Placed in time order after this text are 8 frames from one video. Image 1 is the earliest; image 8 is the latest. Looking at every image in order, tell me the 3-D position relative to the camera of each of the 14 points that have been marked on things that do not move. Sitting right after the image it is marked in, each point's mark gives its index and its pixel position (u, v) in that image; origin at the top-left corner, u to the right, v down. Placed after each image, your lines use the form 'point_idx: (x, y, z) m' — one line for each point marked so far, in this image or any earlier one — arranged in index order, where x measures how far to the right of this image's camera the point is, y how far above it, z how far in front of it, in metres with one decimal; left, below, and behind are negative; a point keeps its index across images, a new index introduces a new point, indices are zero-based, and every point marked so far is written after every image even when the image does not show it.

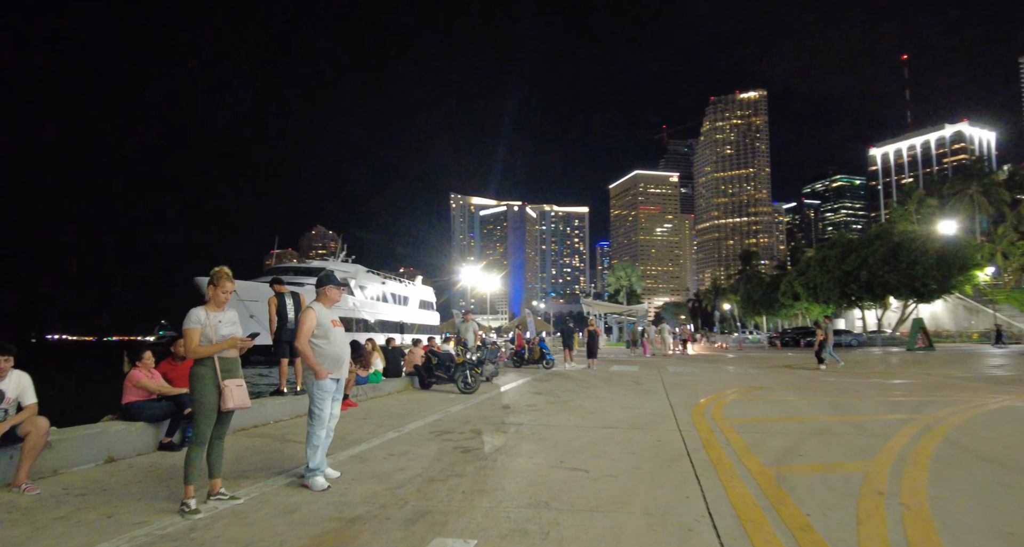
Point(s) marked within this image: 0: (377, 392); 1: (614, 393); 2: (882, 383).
0: (-2.9, -2.5, +10.8) m
1: (+2.1, -2.5, +11.0) m
2: (+9.6, -2.8, +13.4) m
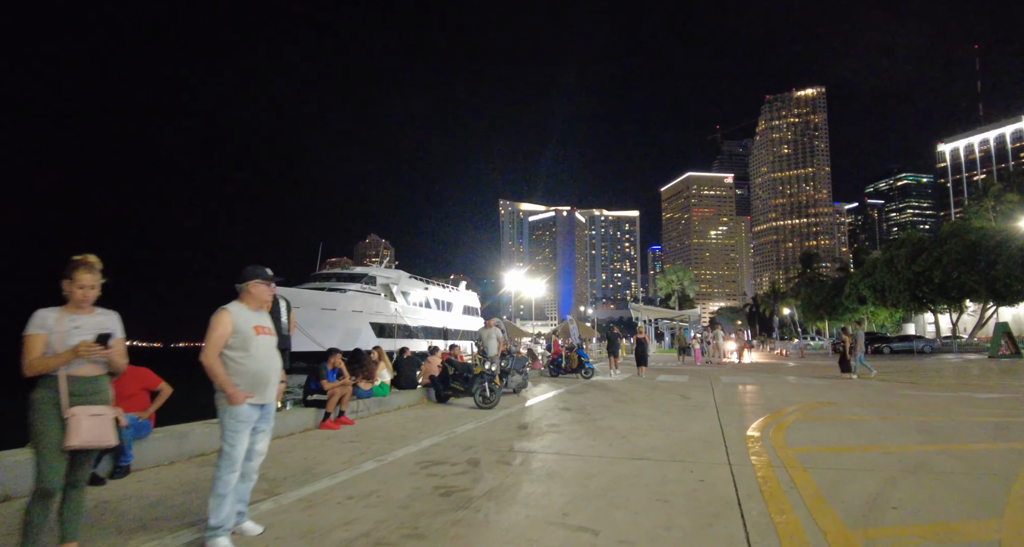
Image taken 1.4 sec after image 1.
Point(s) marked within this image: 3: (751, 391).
0: (-2.5, -2.6, +9.7) m
1: (+2.5, -2.5, +9.5) m
2: (+10.2, -2.7, +11.1) m
3: (+5.9, -2.9, +12.7) m
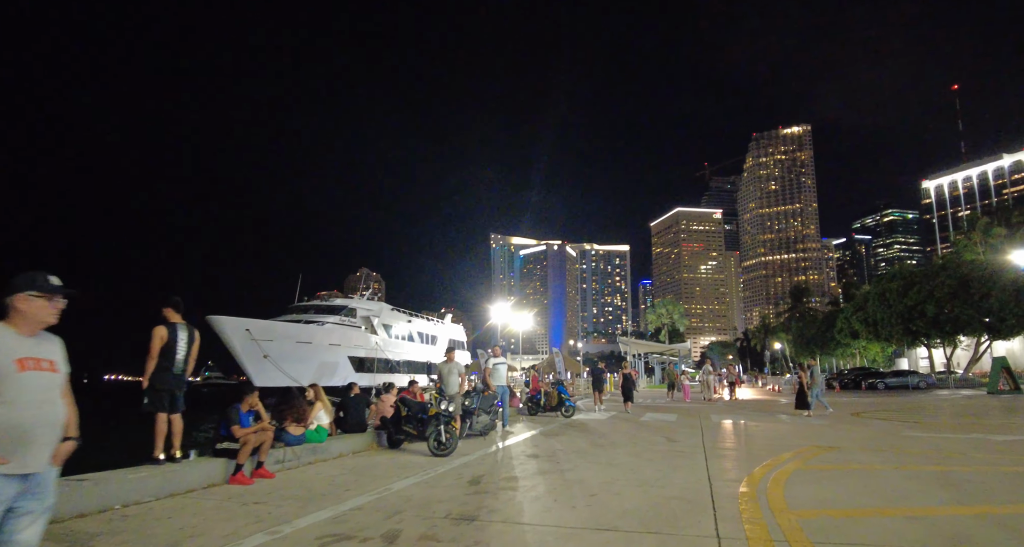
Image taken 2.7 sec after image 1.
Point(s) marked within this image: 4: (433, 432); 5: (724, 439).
0: (-3.2, -3.0, +8.4) m
1: (+1.9, -2.9, +8.3) m
2: (+9.5, -3.3, +10.0) m
3: (+5.2, -3.6, +11.4) m
4: (-1.4, -2.7, +8.8) m
5: (+4.1, -3.2, +9.9) m
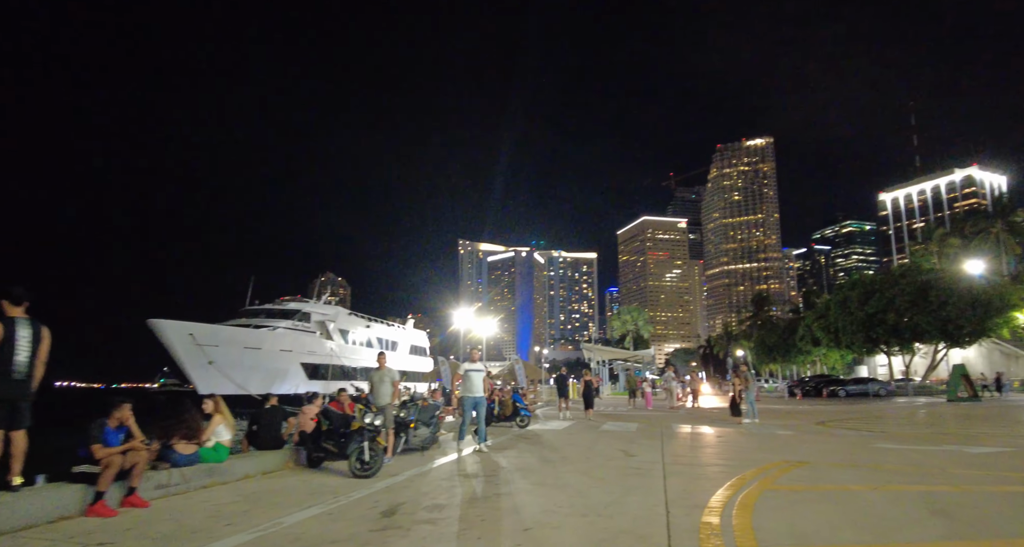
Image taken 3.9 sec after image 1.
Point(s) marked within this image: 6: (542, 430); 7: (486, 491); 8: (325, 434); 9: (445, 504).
0: (-4.1, -2.8, +7.1) m
1: (+0.9, -2.8, +7.3) m
2: (+8.4, -3.3, +9.4) m
3: (+4.0, -3.5, +10.6) m
4: (-2.3, -2.6, +7.6) m
5: (+3.1, -3.2, +9.0) m
6: (+0.8, -4.3, +14.1) m
7: (-0.3, -2.8, +6.6) m
8: (-3.0, -2.6, +8.3) m
9: (-0.8, -2.6, +5.8) m
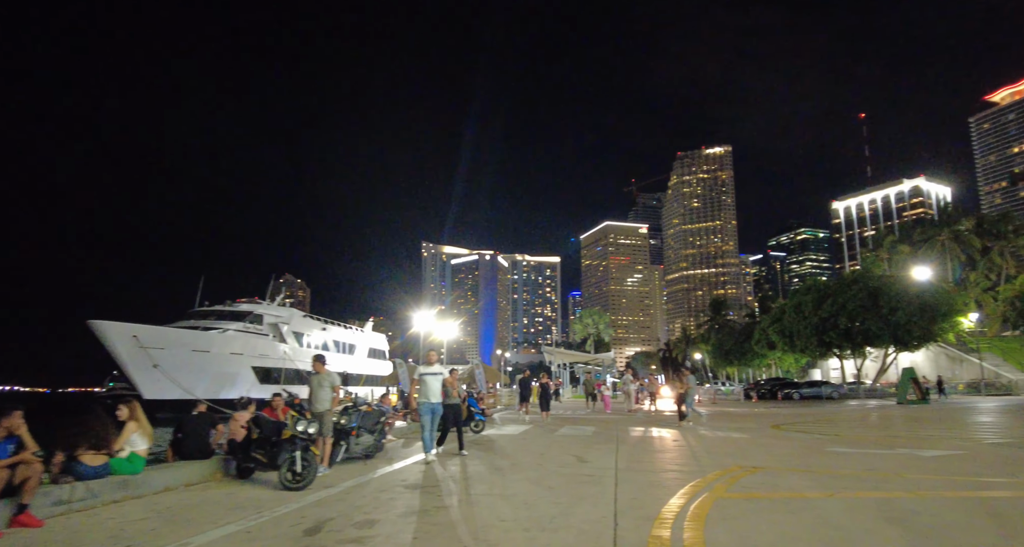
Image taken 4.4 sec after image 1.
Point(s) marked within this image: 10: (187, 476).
0: (-4.8, -2.7, +6.3) m
1: (+0.2, -2.8, +6.9) m
2: (+7.5, -3.4, +9.6) m
3: (+3.1, -3.6, +10.4) m
4: (-3.1, -2.5, +7.0) m
5: (+2.2, -3.2, +8.8) m
6: (-0.4, -4.3, +13.6) m
7: (-1.0, -2.7, +6.1) m
8: (-3.8, -2.5, +7.7) m
9: (-1.4, -2.6, +5.3) m
10: (-4.7, -2.9, +7.4) m
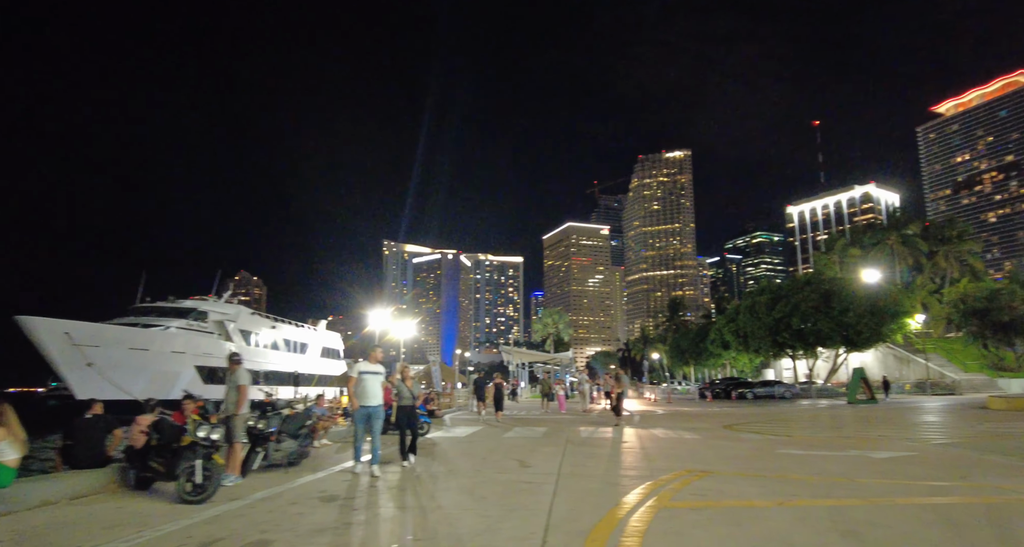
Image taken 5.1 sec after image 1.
0: (-5.6, -2.5, +5.3) m
1: (-0.6, -2.6, +6.2) m
2: (+6.5, -3.3, +9.4) m
3: (+2.0, -3.5, +10.0) m
4: (-3.8, -2.3, +6.1) m
5: (+1.3, -3.0, +8.3) m
6: (-1.7, -4.1, +12.9) m
7: (-1.8, -2.6, +5.3) m
8: (-4.7, -2.3, +6.7) m
9: (-2.1, -2.4, +4.5) m
10: (-5.5, -2.7, +6.4) m
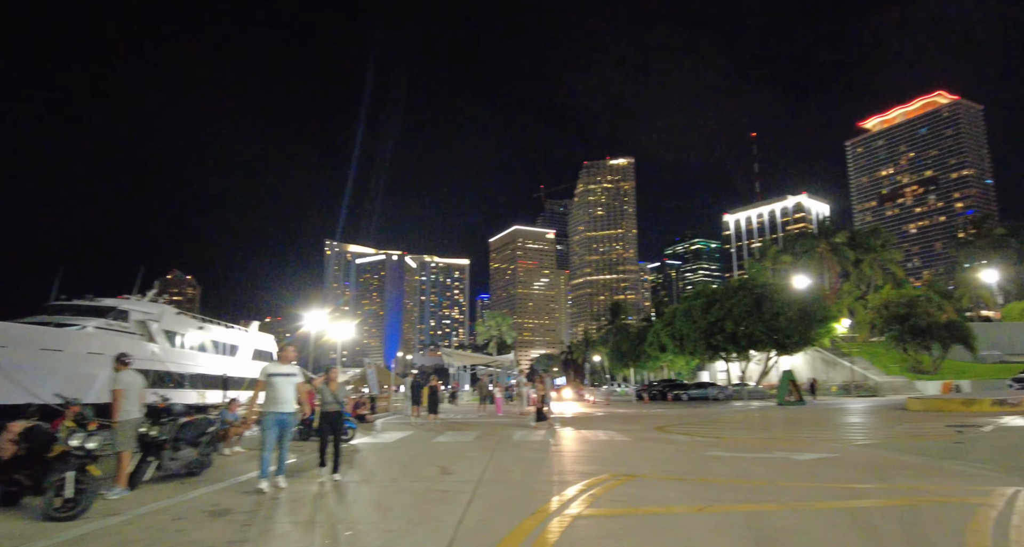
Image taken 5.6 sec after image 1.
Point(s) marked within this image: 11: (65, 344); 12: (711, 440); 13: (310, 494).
0: (-6.3, -2.4, +4.2) m
1: (-1.5, -2.5, +5.6) m
2: (+5.2, -3.4, +9.5) m
3: (+0.7, -3.4, +9.6) m
4: (-4.7, -2.2, +5.1) m
5: (+0.2, -3.0, +7.8) m
6: (-3.3, -4.1, +12.1) m
7: (-2.5, -2.4, +4.6) m
8: (-5.6, -2.2, +5.7) m
9: (-2.7, -2.3, +3.7) m
10: (-6.4, -2.5, +5.3) m
11: (-22.8, -3.5, +24.7) m
12: (+5.0, -4.2, +13.0) m
13: (-2.3, -2.7, +6.1) m
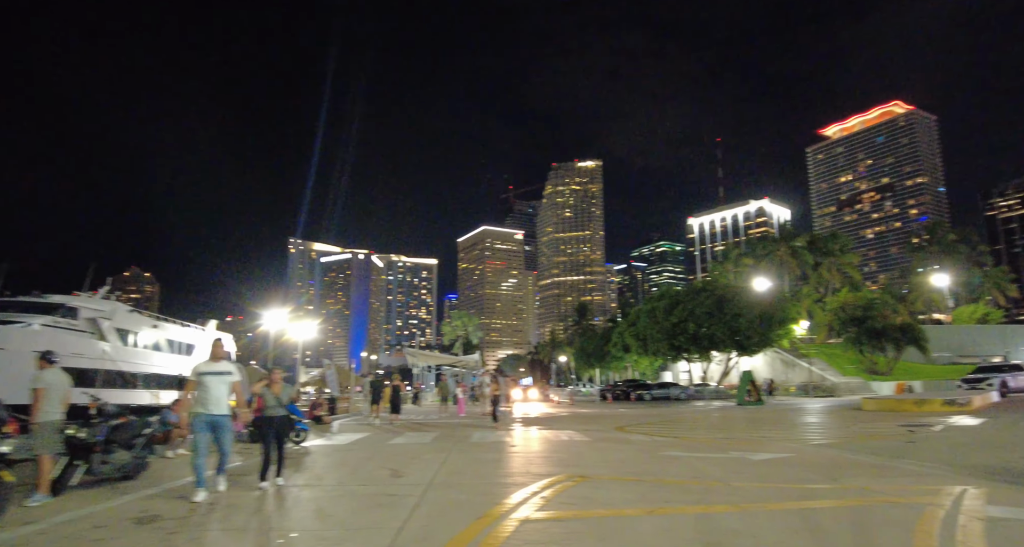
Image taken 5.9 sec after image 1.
0: (-6.7, -2.2, +3.5) m
1: (-1.9, -2.5, +5.2) m
2: (+4.5, -3.4, +9.5) m
3: (0.0, -3.4, +9.3) m
4: (-5.1, -2.1, +4.5) m
5: (-0.4, -2.9, +7.5) m
6: (-4.2, -4.0, +11.6) m
7: (-2.9, -2.3, +4.2) m
8: (-6.0, -2.0, +5.0) m
9: (-3.1, -2.2, +3.3) m
10: (-6.8, -2.4, +4.6) m
11: (-24.4, -3.1, +23.0) m
12: (+4.1, -4.2, +13.0) m
13: (-2.8, -2.6, +5.7) m
